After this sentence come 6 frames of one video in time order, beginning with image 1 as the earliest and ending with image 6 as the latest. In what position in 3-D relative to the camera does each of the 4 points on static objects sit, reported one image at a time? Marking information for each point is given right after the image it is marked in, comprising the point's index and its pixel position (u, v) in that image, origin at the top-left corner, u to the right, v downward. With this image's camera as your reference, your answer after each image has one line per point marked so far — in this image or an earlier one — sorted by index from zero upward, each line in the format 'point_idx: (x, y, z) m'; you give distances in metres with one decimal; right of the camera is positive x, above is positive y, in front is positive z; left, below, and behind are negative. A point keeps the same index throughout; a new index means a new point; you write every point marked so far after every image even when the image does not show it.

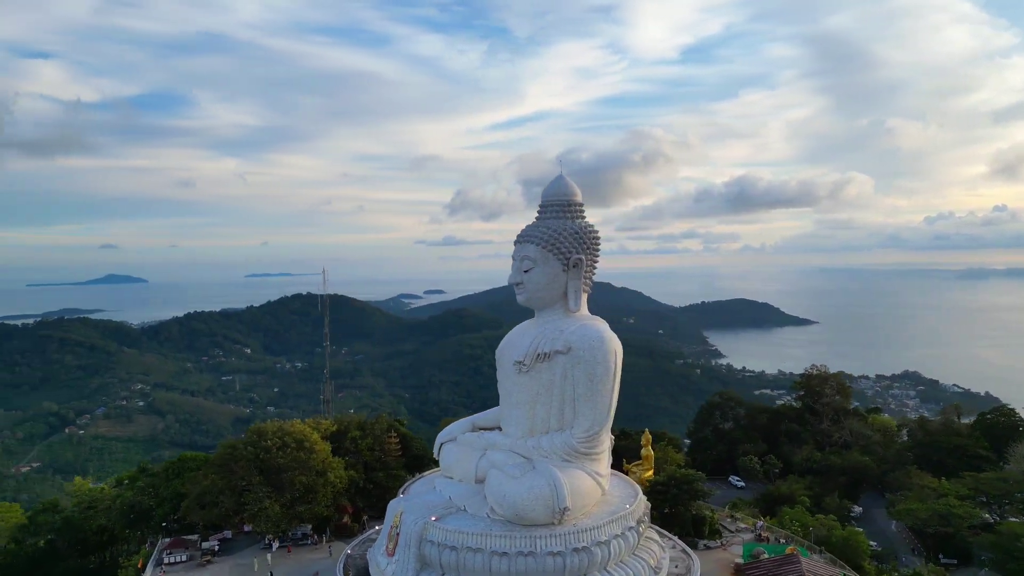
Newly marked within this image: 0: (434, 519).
0: (-1.3, -3.8, +11.9) m
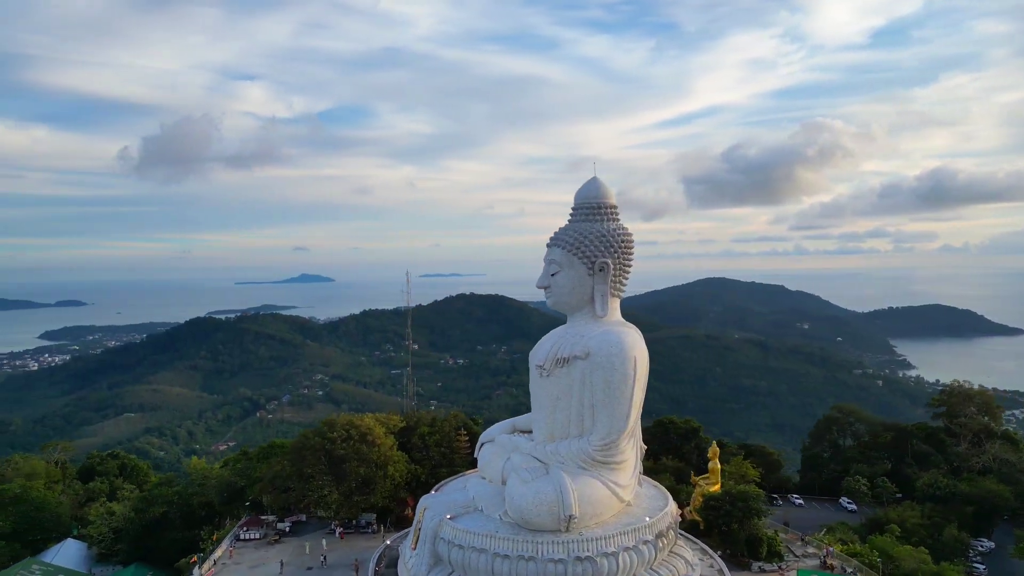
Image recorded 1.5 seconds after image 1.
0: (-1.1, -3.8, +12.2) m
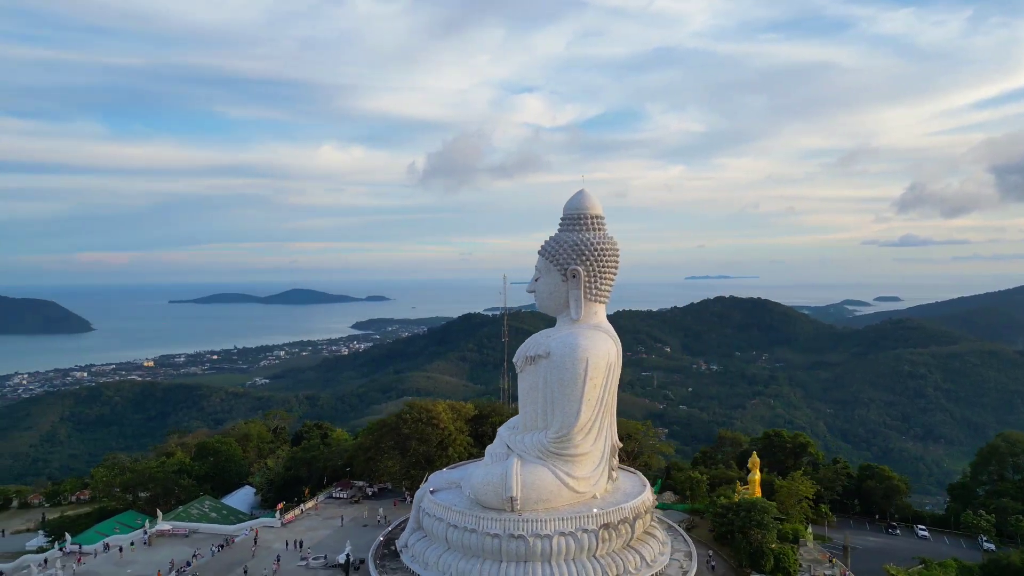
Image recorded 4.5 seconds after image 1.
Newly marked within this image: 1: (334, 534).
0: (-1.6, -3.9, +14.1) m
1: (-4.1, -5.6, +16.8) m
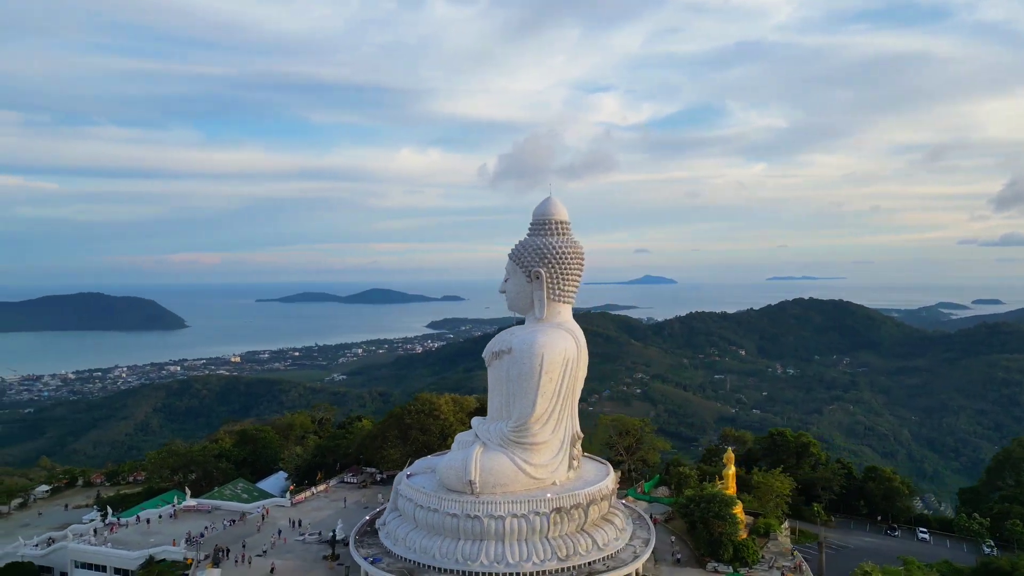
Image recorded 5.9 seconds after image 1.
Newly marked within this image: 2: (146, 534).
0: (-2.2, -3.9, +15.4) m
1: (-4.4, -5.6, +18.3) m
2: (-9.1, -6.1, +18.2) m
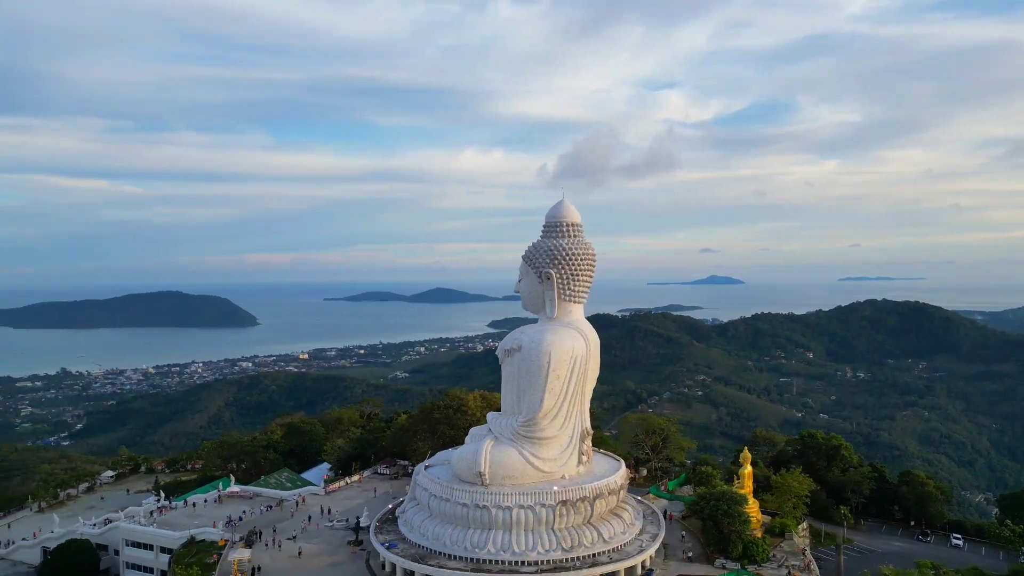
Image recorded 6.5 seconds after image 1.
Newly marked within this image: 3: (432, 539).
0: (-1.9, -3.9, +16.1) m
1: (-3.9, -5.6, +19.2) m
2: (-8.5, -6.1, +19.5) m
3: (-1.6, -4.9, +14.5) m
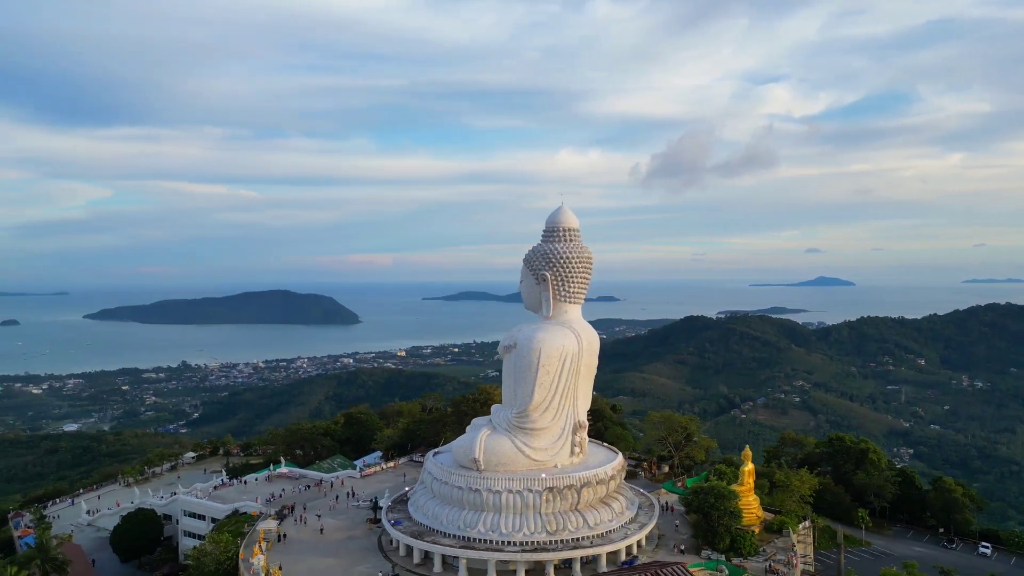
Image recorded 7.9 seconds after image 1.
0: (-1.8, -3.9, +17.4) m
1: (-3.4, -5.6, +20.8) m
2: (-8.0, -6.0, +21.7) m
3: (-1.7, -4.9, +15.8) m
